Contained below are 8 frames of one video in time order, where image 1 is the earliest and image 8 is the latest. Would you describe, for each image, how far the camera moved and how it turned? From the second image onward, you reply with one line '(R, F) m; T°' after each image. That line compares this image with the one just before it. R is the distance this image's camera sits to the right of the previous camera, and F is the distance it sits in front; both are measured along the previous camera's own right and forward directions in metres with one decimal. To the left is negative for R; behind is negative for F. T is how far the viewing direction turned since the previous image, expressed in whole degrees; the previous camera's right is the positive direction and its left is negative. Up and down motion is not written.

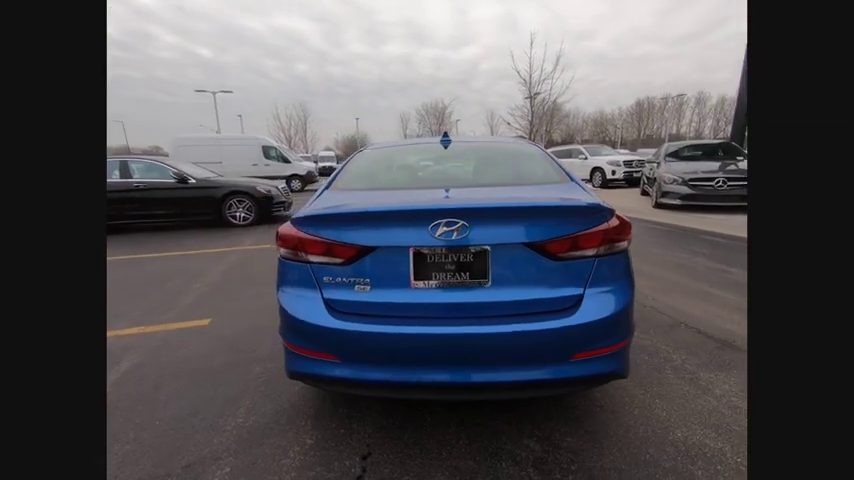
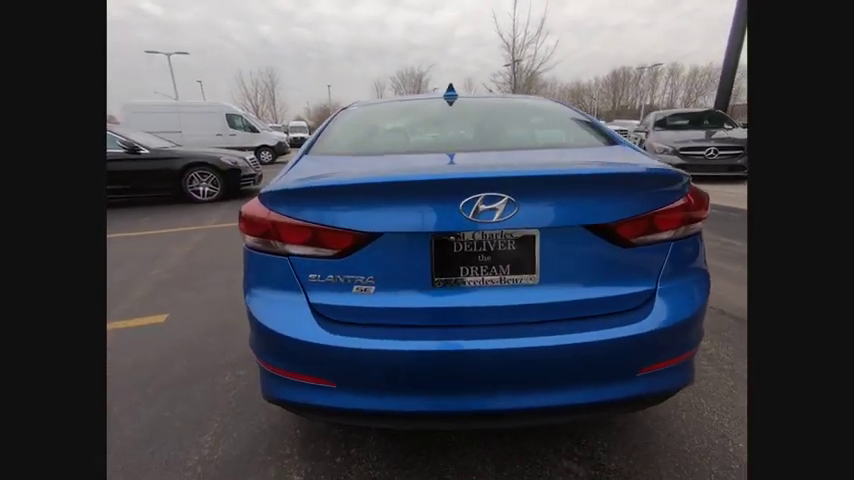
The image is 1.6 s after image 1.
(-0.1, +0.5) m; +3°
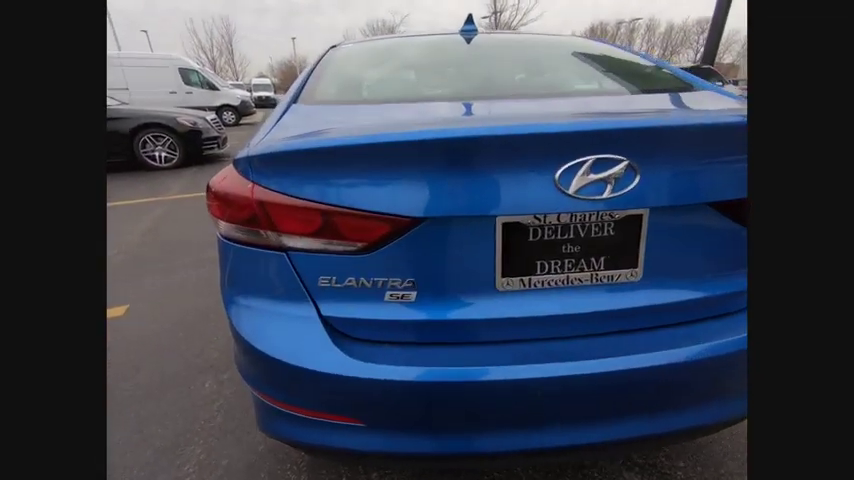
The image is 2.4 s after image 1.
(-0.2, +0.4) m; +3°
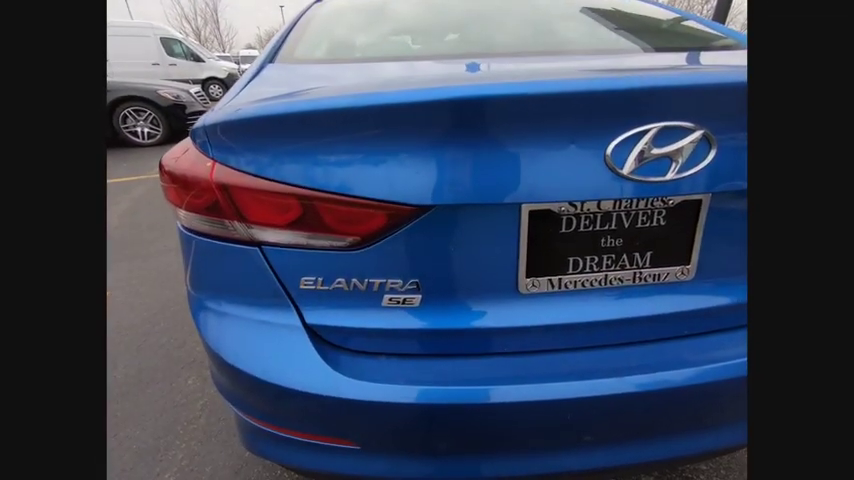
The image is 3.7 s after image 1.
(0.0, +0.2) m; +1°
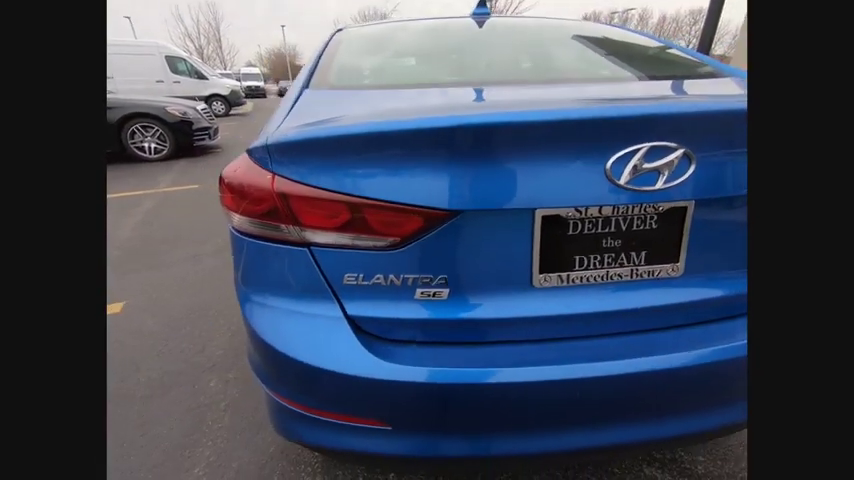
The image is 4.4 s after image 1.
(-0.1, -0.1) m; +1°
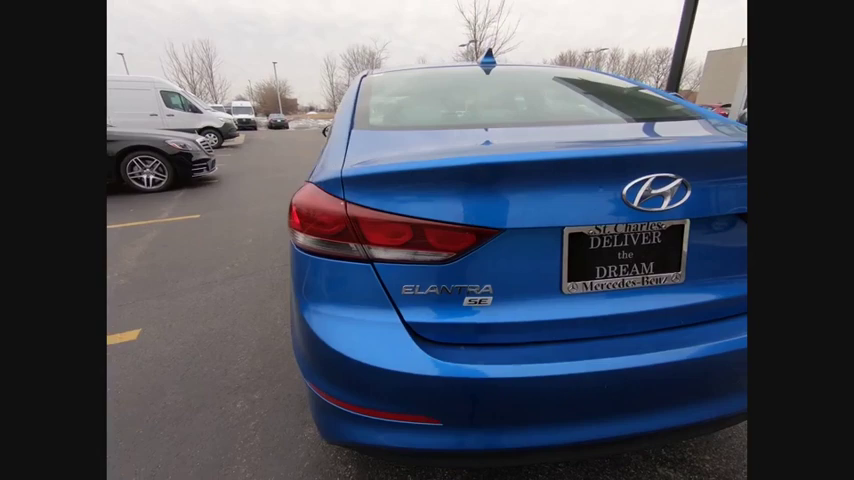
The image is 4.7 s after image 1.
(-0.1, -0.2) m; +2°
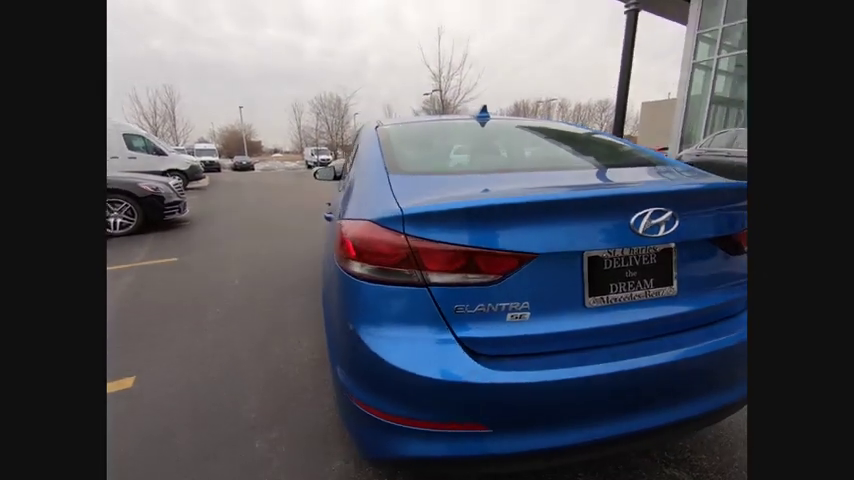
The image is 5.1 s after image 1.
(-0.2, -0.2) m; +5°
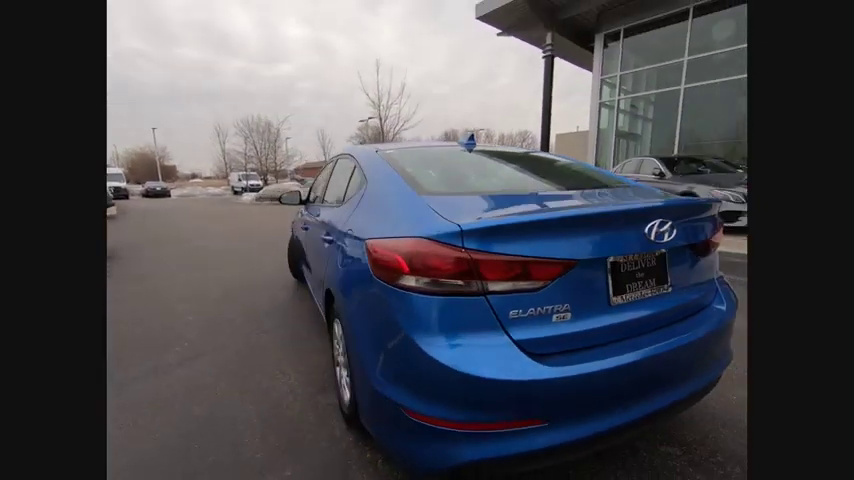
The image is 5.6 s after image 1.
(-0.4, -0.1) m; +11°
